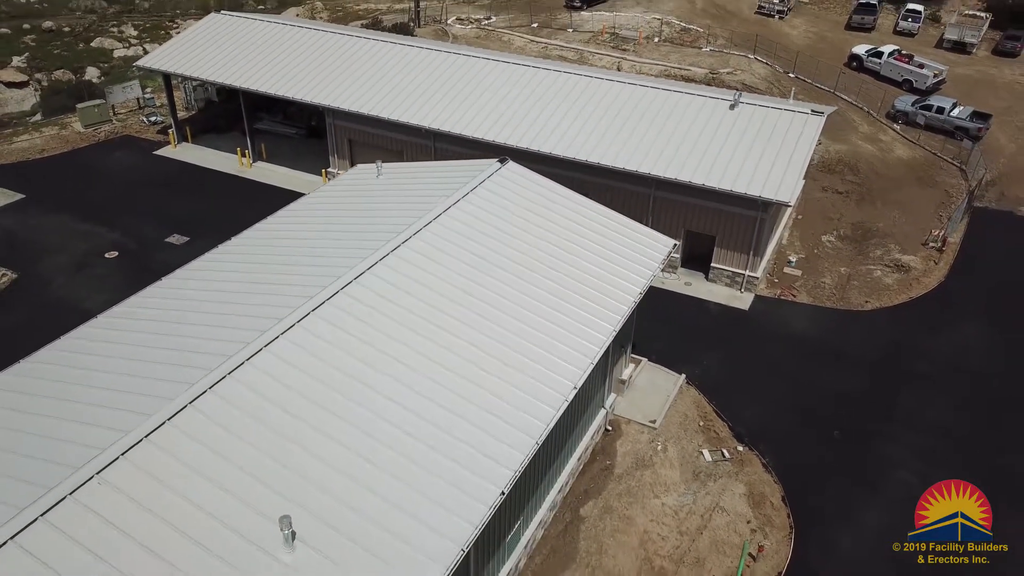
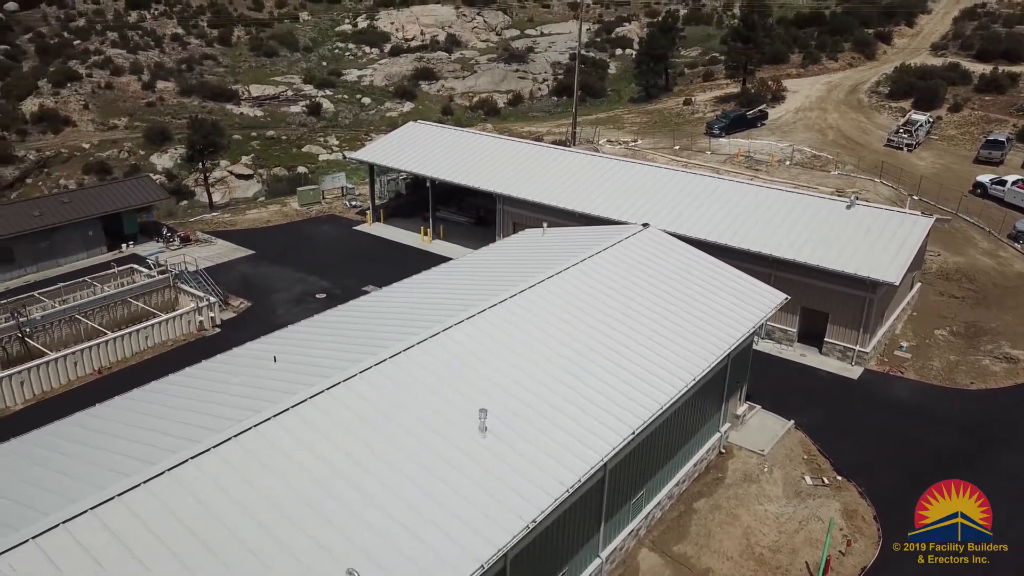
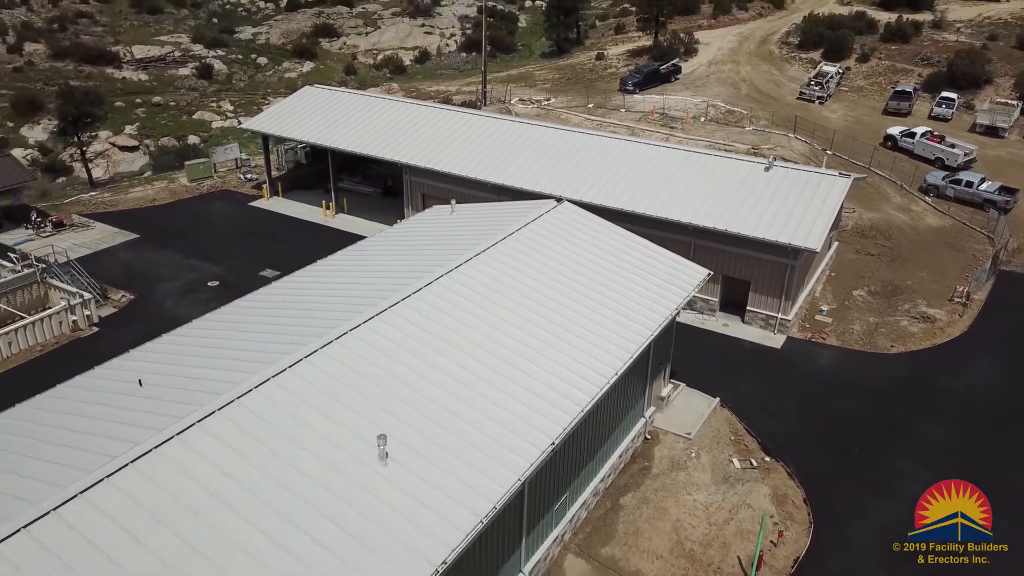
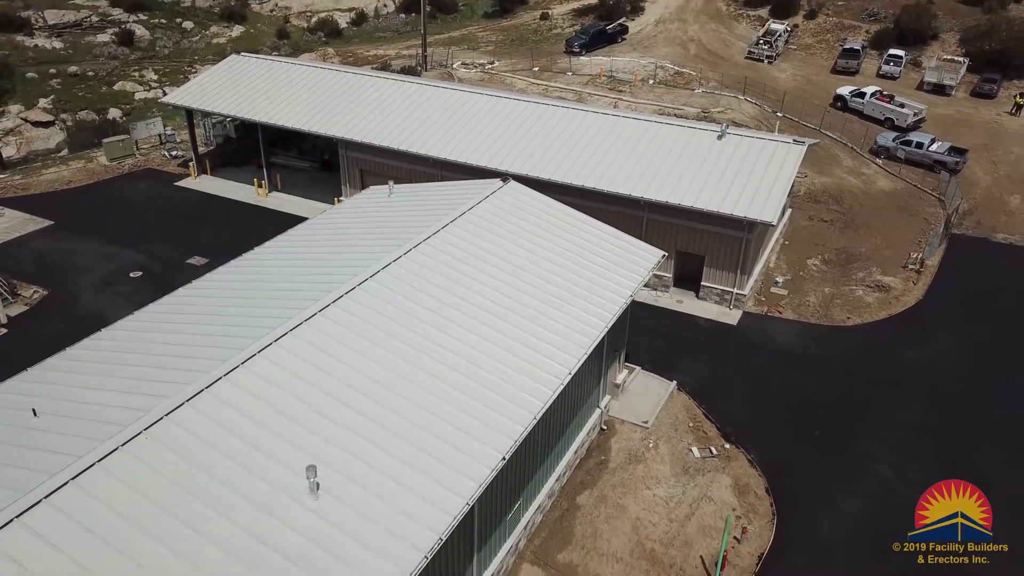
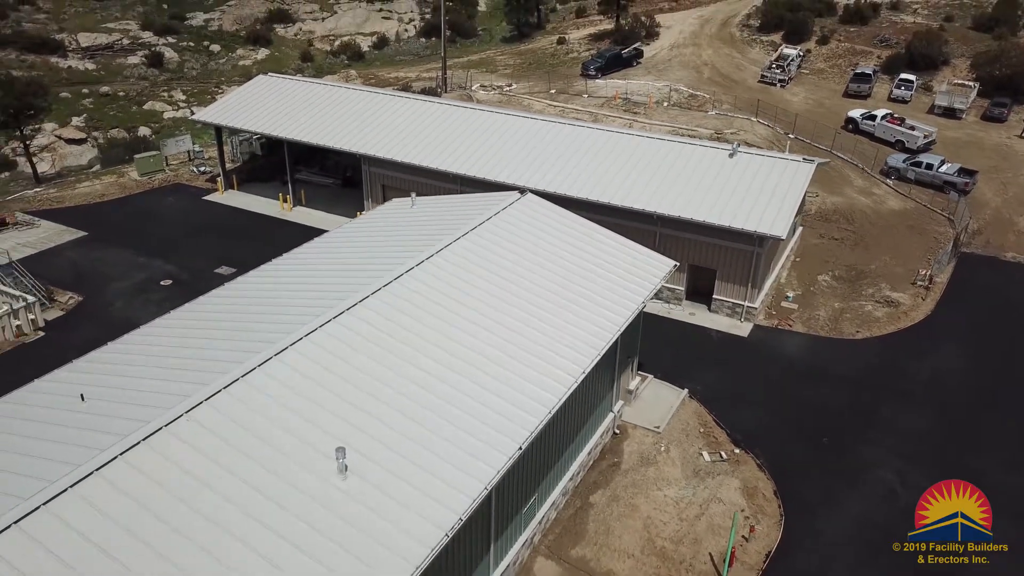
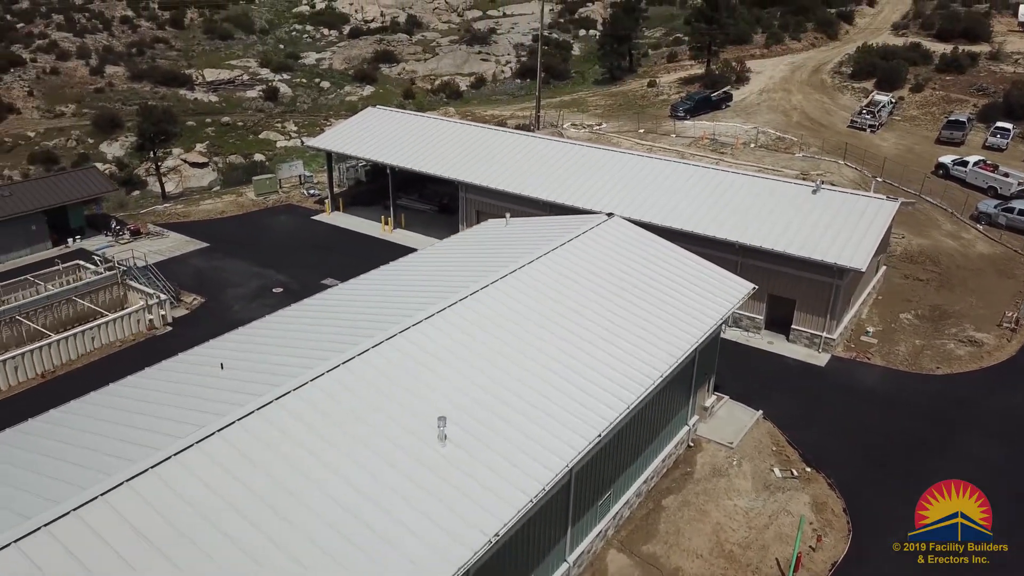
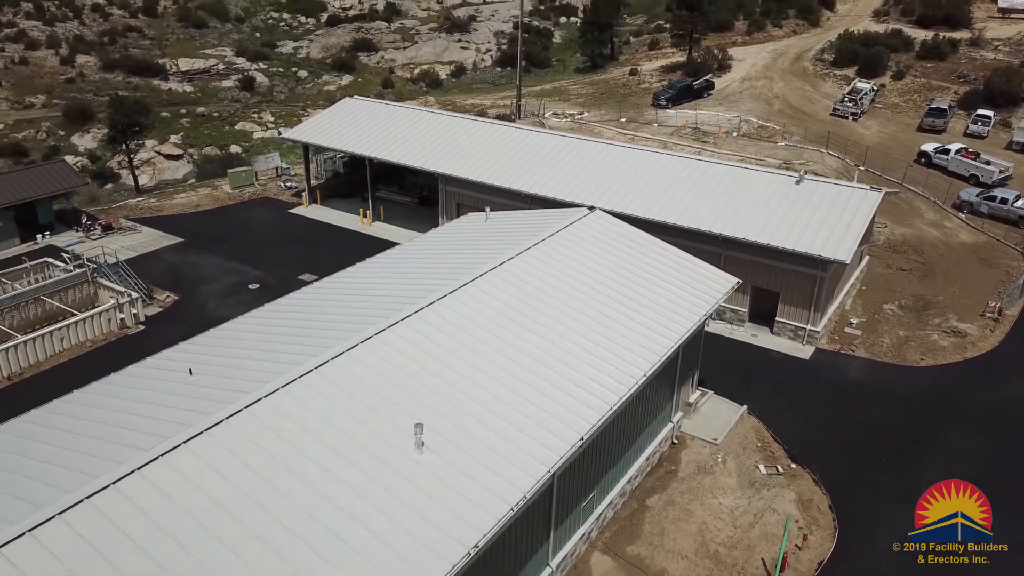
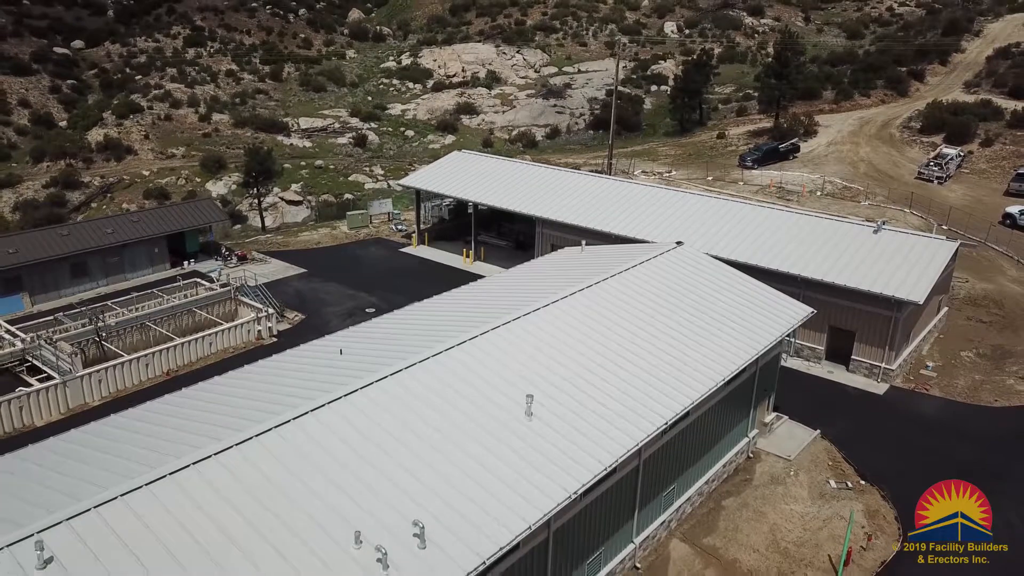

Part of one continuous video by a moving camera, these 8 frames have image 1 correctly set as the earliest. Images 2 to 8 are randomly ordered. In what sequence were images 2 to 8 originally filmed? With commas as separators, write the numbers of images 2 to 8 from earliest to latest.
4, 5, 3, 7, 6, 2, 8
